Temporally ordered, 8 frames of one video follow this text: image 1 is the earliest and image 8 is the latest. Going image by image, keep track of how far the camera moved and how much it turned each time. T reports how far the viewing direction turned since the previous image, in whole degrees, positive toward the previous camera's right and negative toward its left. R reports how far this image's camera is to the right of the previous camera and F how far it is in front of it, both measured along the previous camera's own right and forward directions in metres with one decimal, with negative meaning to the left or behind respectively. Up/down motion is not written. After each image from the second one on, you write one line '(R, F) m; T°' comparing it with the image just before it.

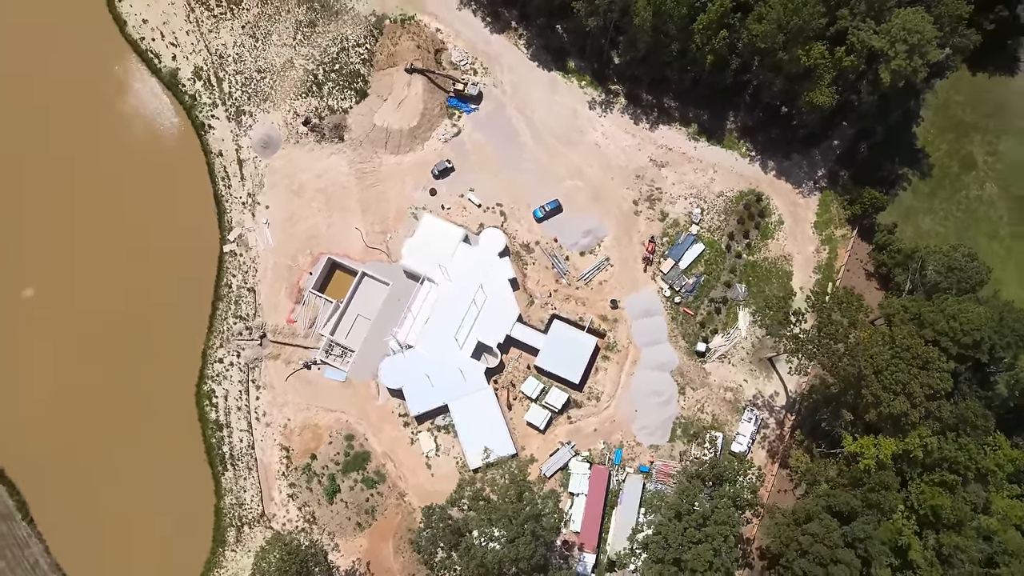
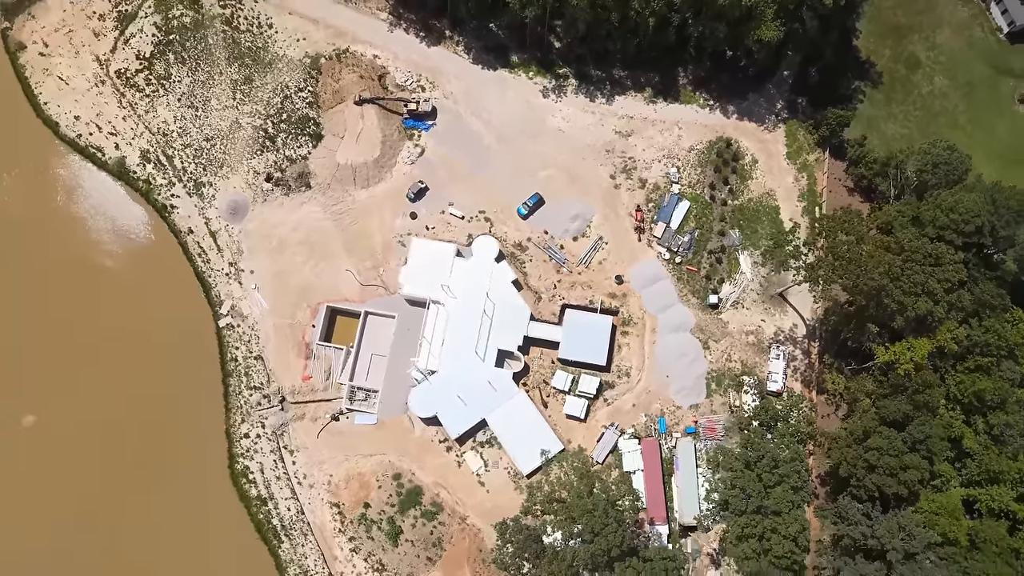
(-2.4, +0.1) m; +3°
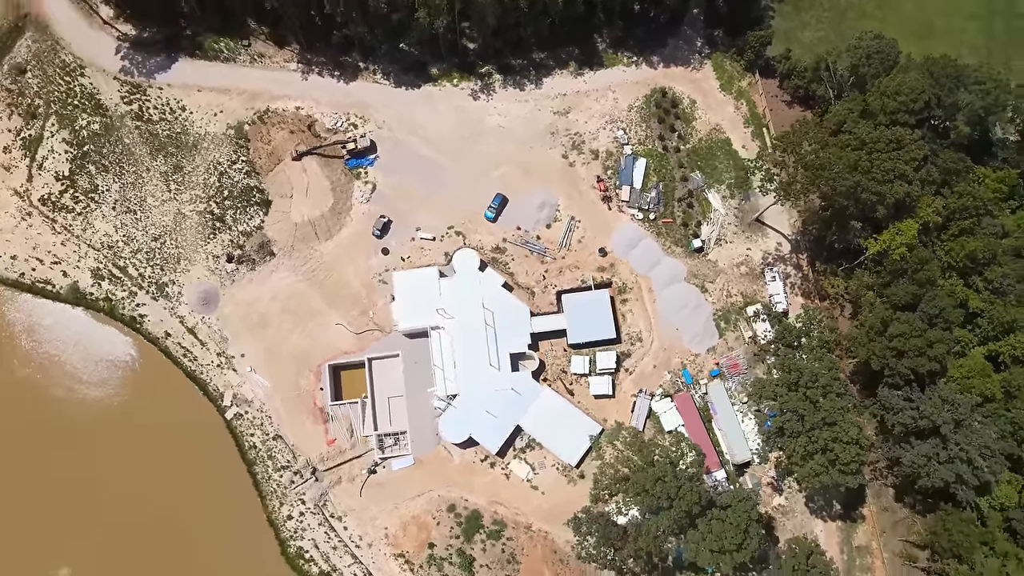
(-2.1, +0.1) m; +4°
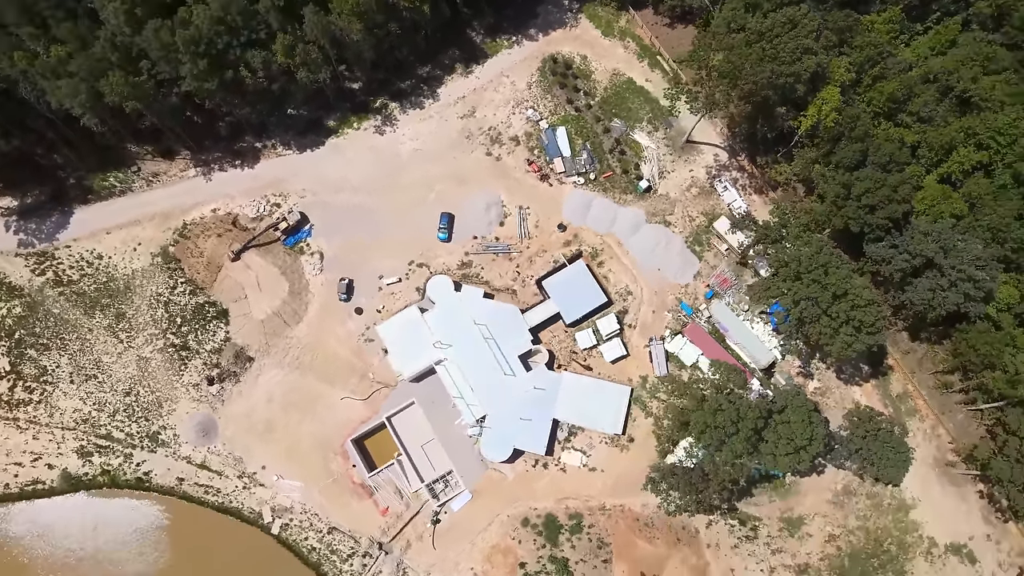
(-2.3, +0.1) m; +5°
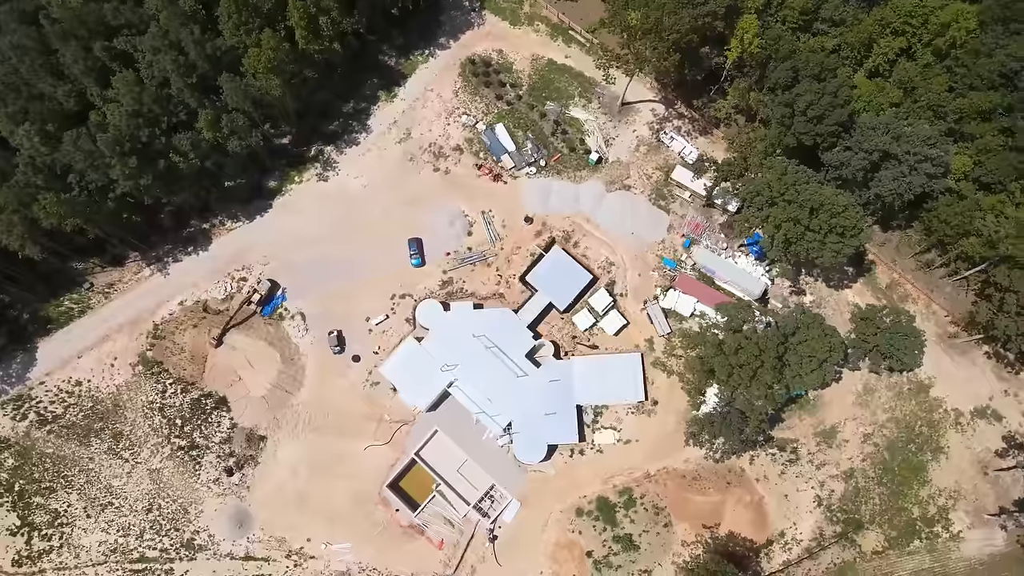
(-1.7, 0.0) m; +3°
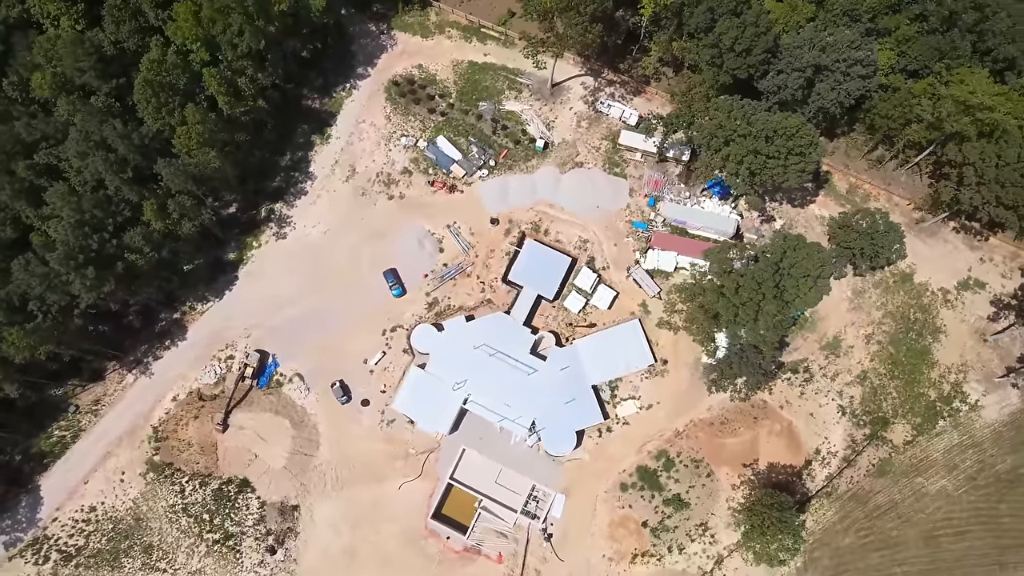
(-1.6, 0.0) m; +3°
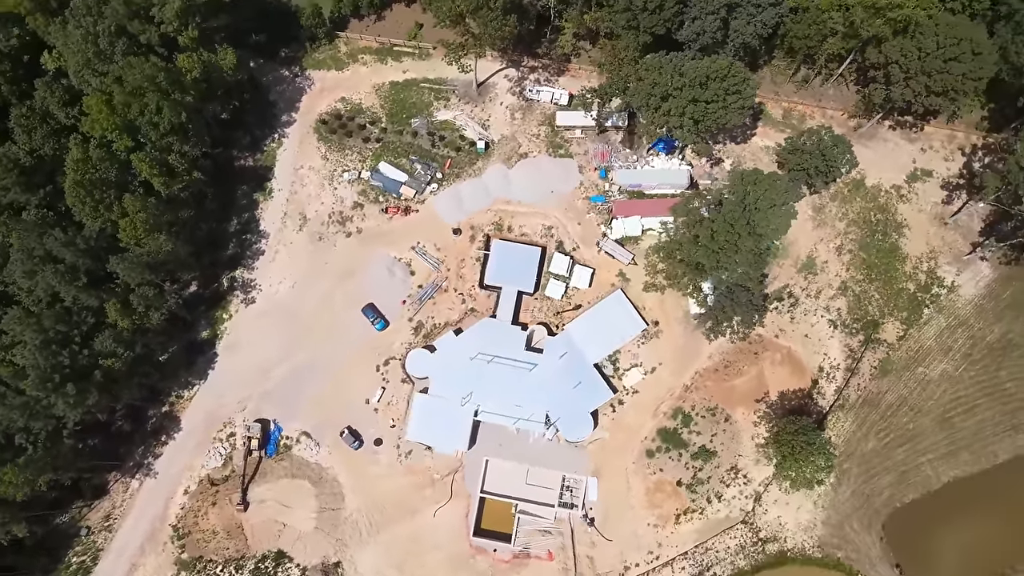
(-1.2, 0.0) m; +3°
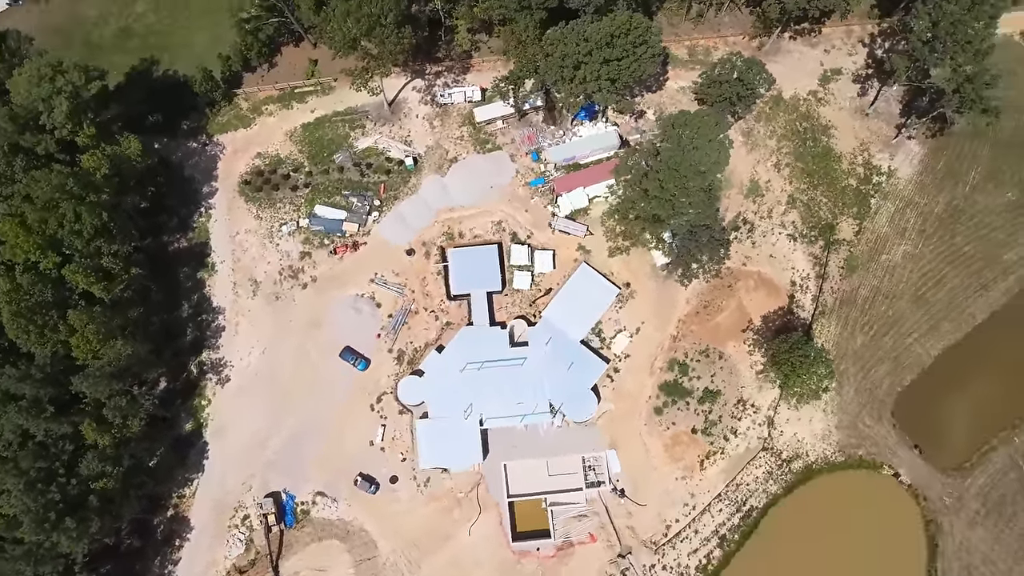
(-0.7, +0.2) m; +4°
